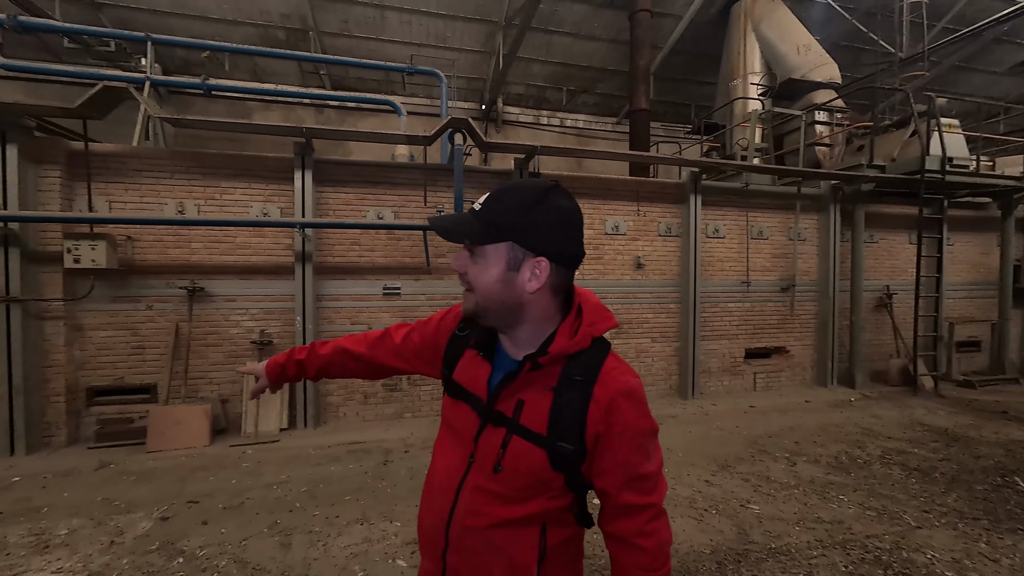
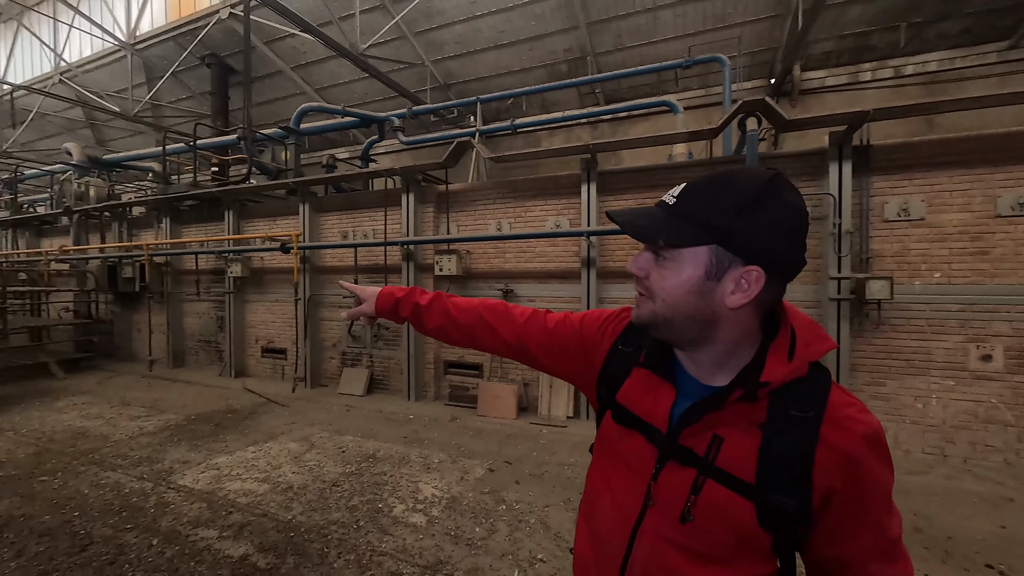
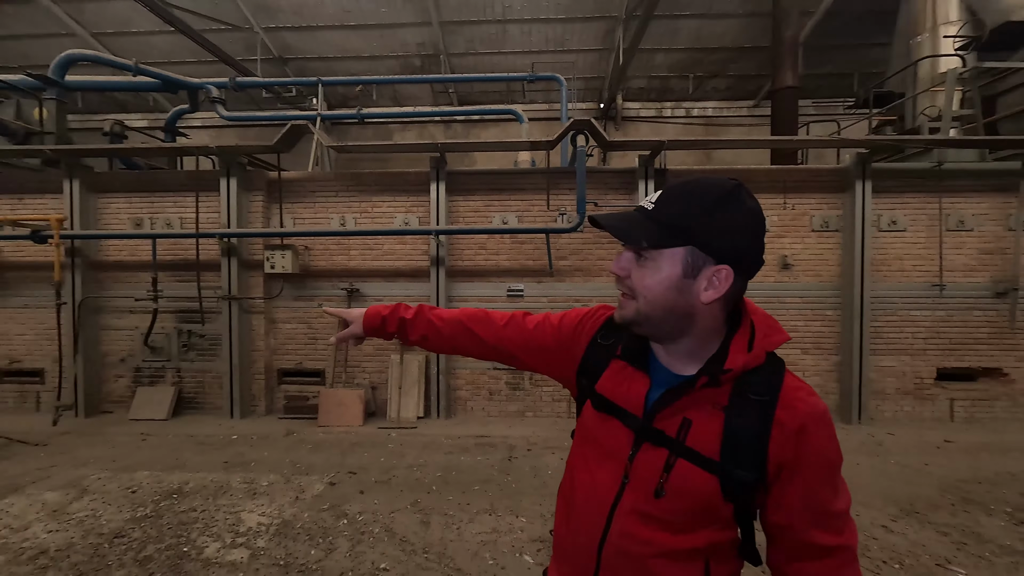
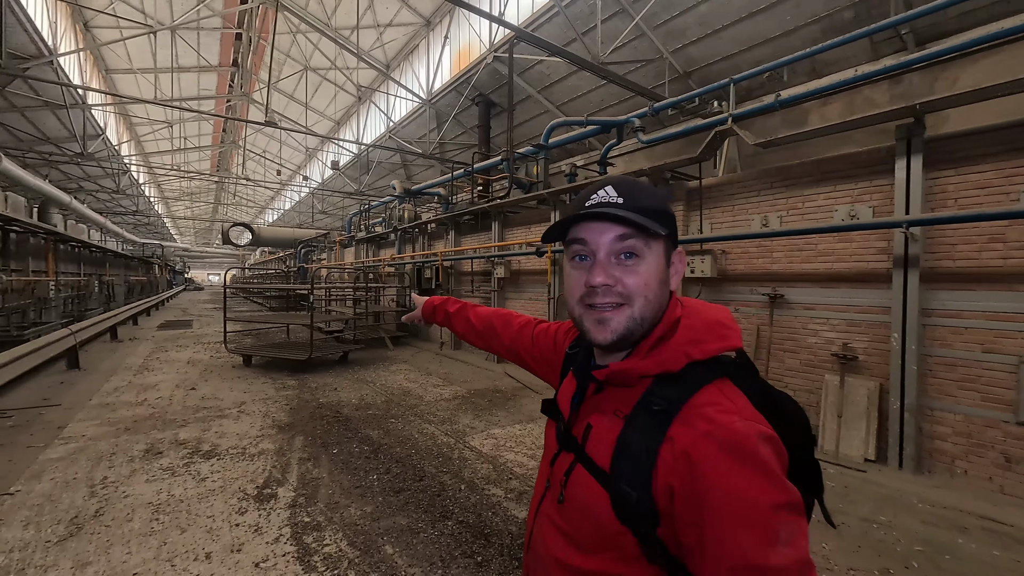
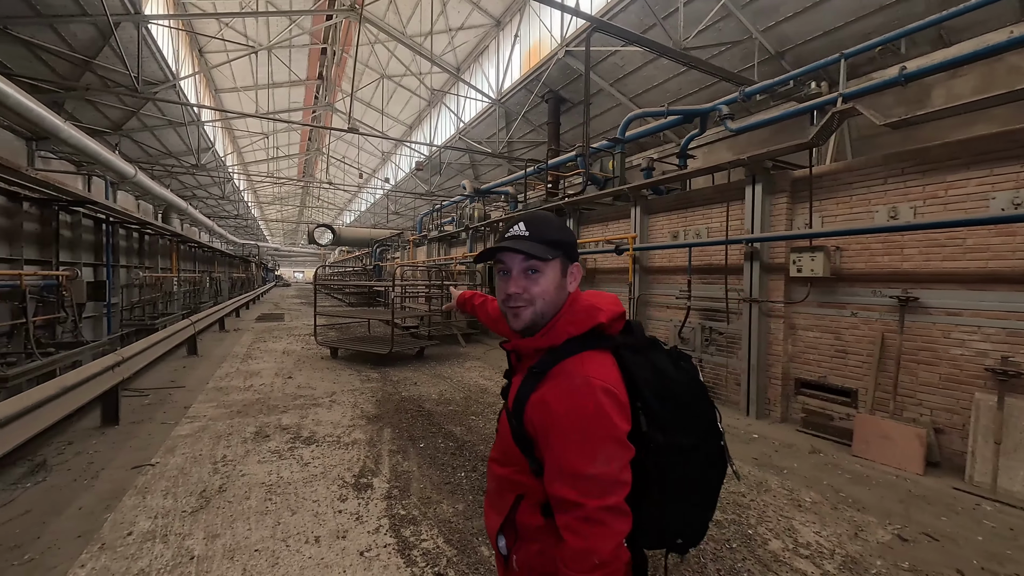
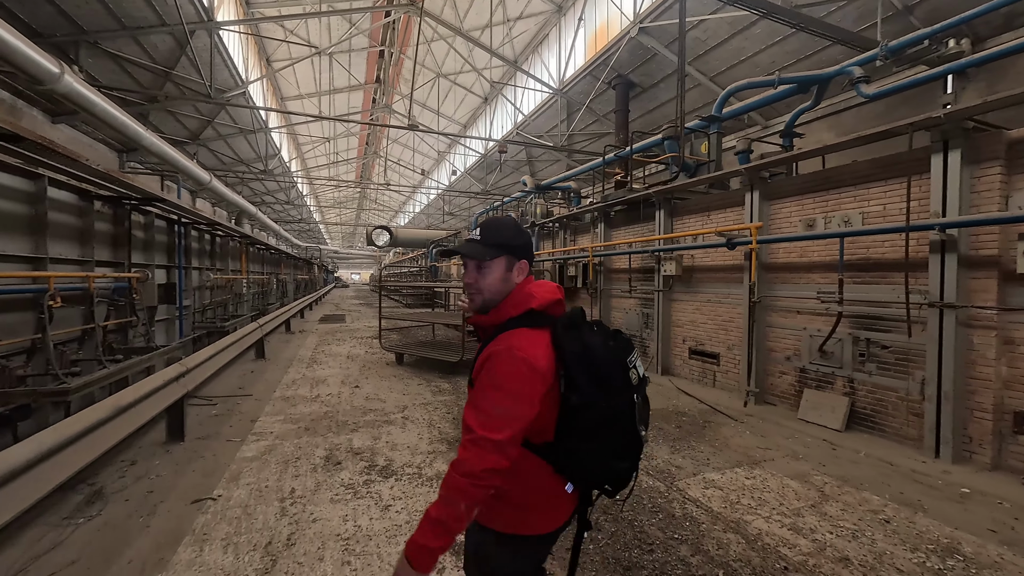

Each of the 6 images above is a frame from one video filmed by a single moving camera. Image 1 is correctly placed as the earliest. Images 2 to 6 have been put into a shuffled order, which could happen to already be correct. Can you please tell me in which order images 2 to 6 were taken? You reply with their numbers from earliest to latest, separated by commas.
3, 2, 4, 5, 6
